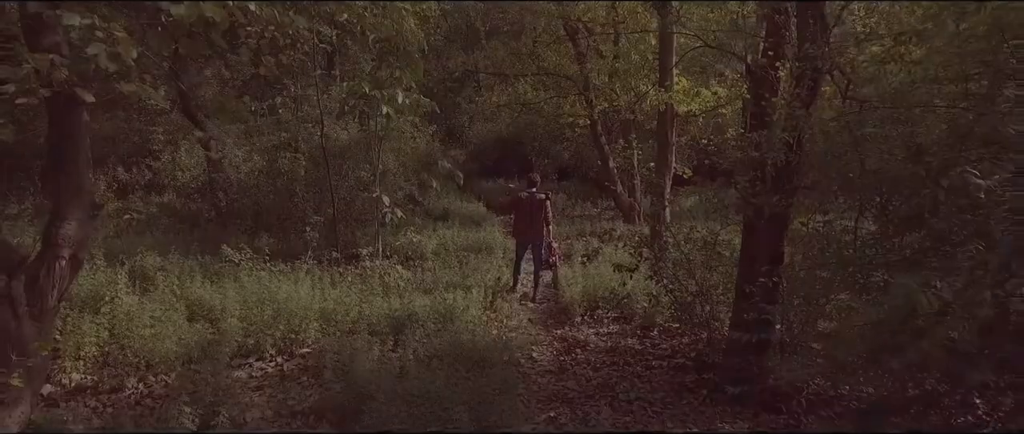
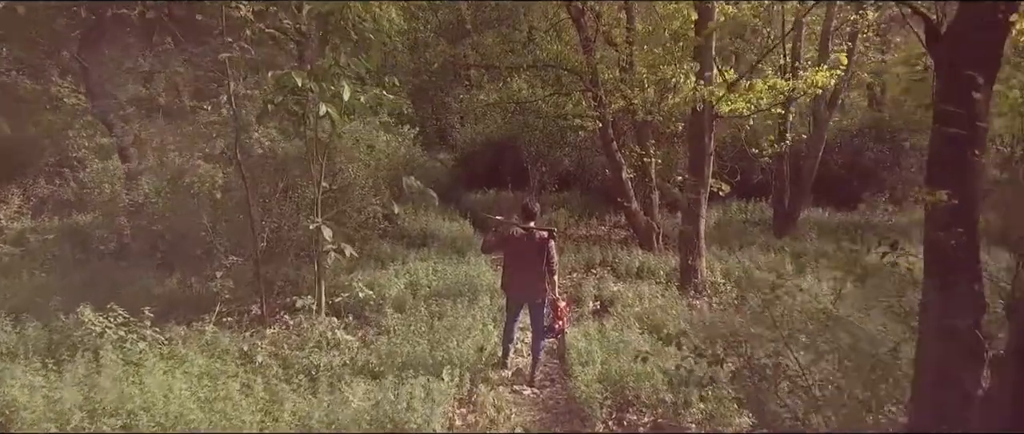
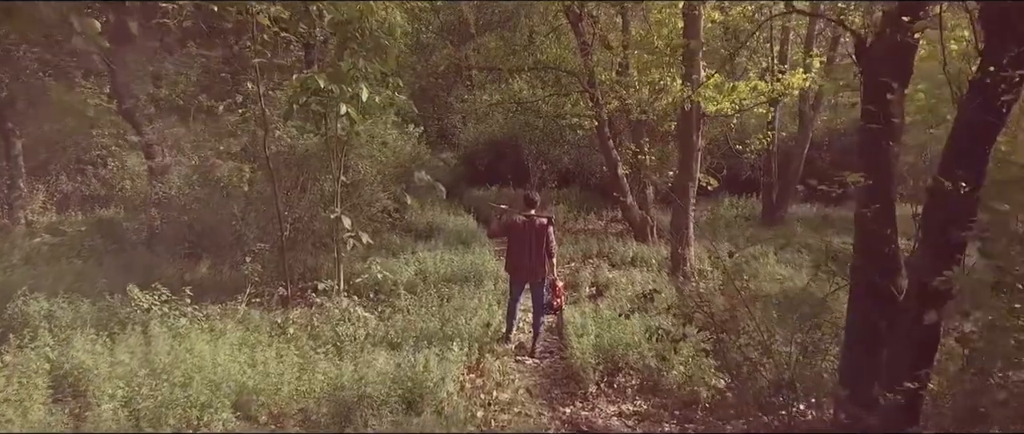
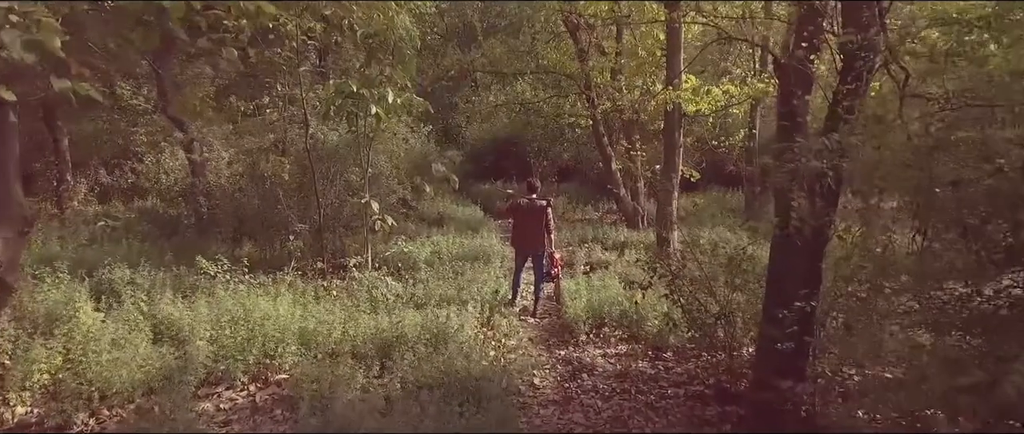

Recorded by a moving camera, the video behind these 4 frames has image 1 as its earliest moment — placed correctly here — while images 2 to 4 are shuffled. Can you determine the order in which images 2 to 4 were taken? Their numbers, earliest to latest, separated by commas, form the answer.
4, 3, 2
